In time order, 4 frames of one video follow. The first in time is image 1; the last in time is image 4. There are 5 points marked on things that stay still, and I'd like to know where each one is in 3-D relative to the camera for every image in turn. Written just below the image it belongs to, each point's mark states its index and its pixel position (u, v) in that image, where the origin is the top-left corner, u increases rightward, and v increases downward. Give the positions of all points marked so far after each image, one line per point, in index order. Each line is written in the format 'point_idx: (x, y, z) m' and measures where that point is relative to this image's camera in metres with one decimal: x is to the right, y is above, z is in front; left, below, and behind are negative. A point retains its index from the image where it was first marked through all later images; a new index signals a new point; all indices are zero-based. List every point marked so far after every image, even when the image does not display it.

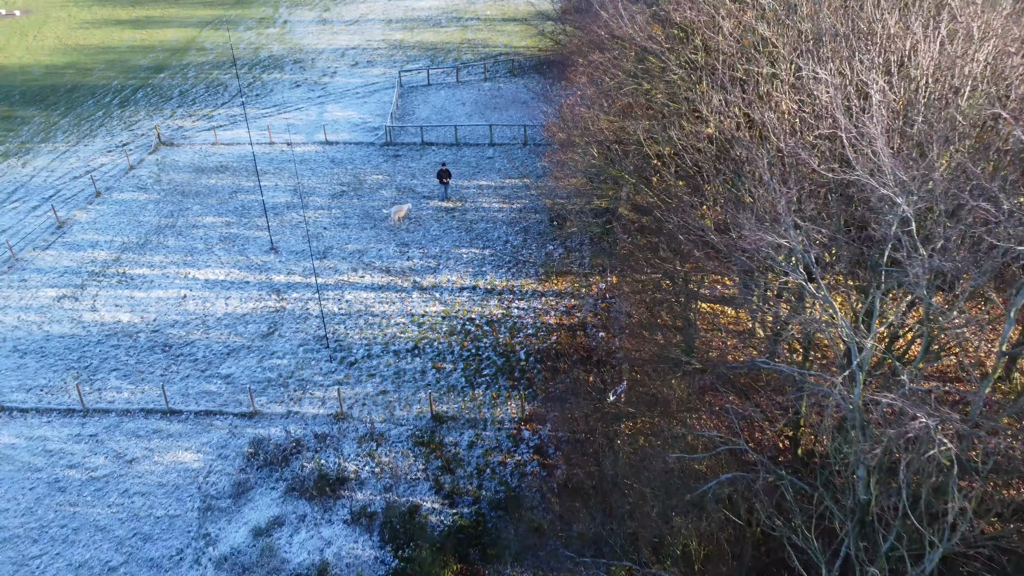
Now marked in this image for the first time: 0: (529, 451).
0: (+0.3, -2.6, +13.0) m
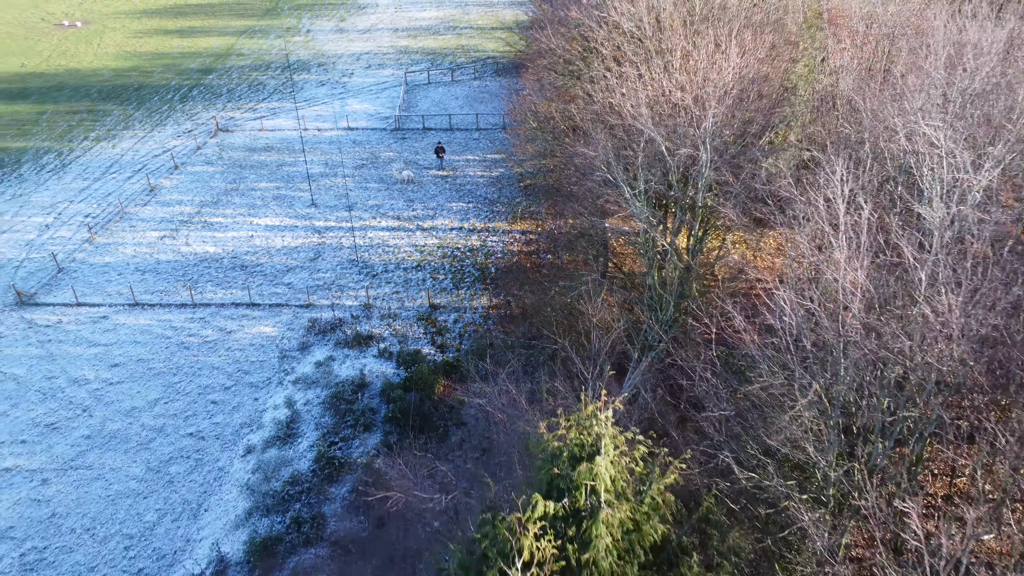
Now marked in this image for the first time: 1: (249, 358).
0: (-0.5, -0.8, +19.8) m
1: (-6.2, -1.7, +19.4) m
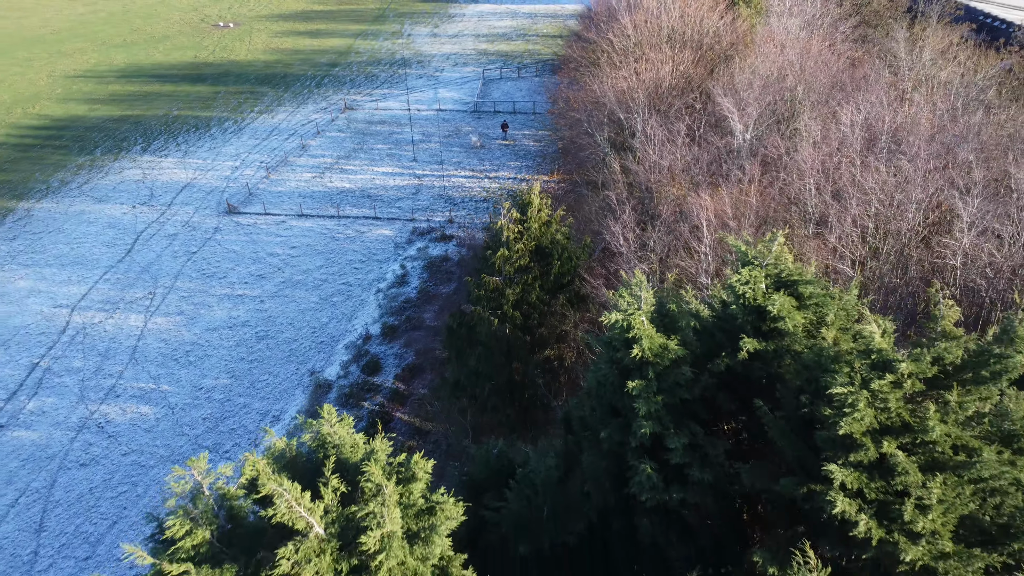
0: (+0.7, +2.1, +30.9) m
1: (-5.1, +1.6, +31.0) m
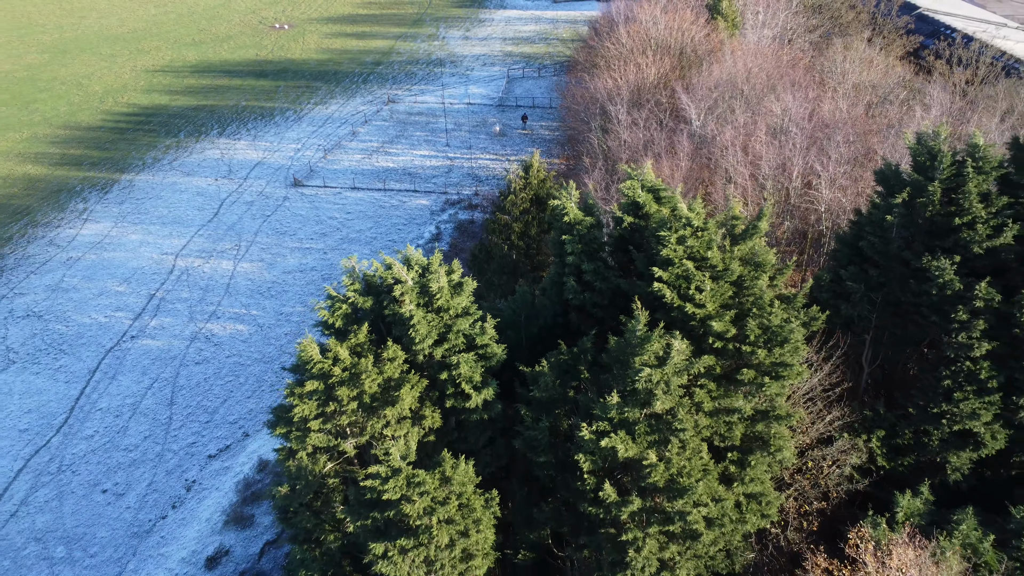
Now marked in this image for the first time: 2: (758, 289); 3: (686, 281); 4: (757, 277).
0: (+1.3, +3.9, +37.8) m
1: (-4.5, +3.5, +38.1) m
2: (+4.1, 0.0, +13.8) m
3: (+2.9, +0.1, +13.8) m
4: (+4.1, +0.2, +13.9) m
